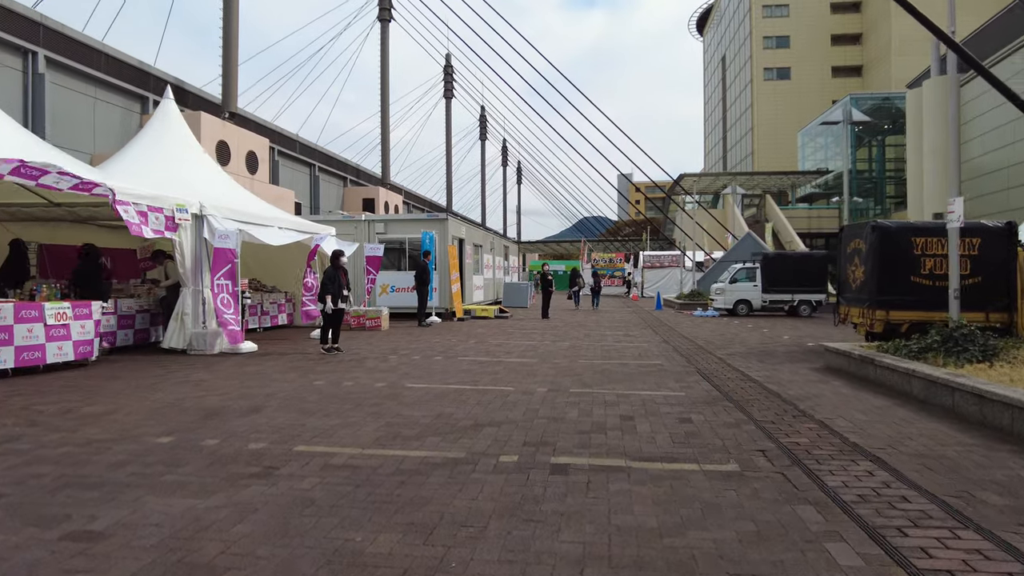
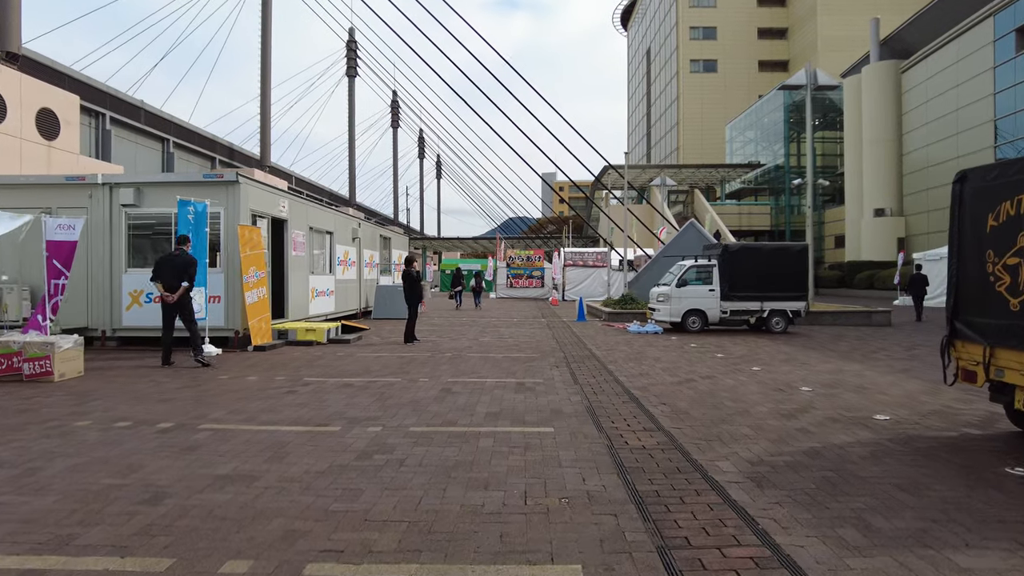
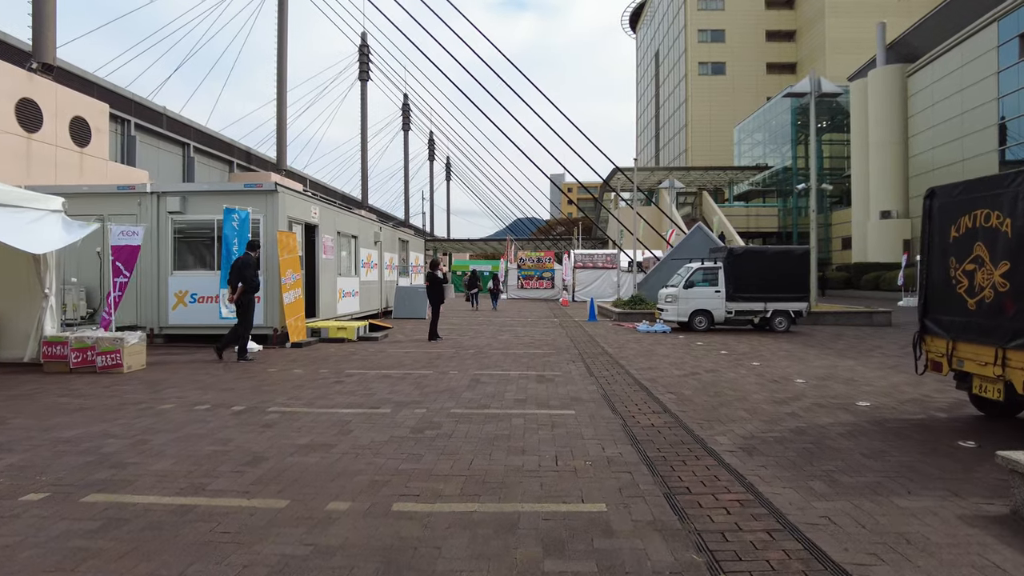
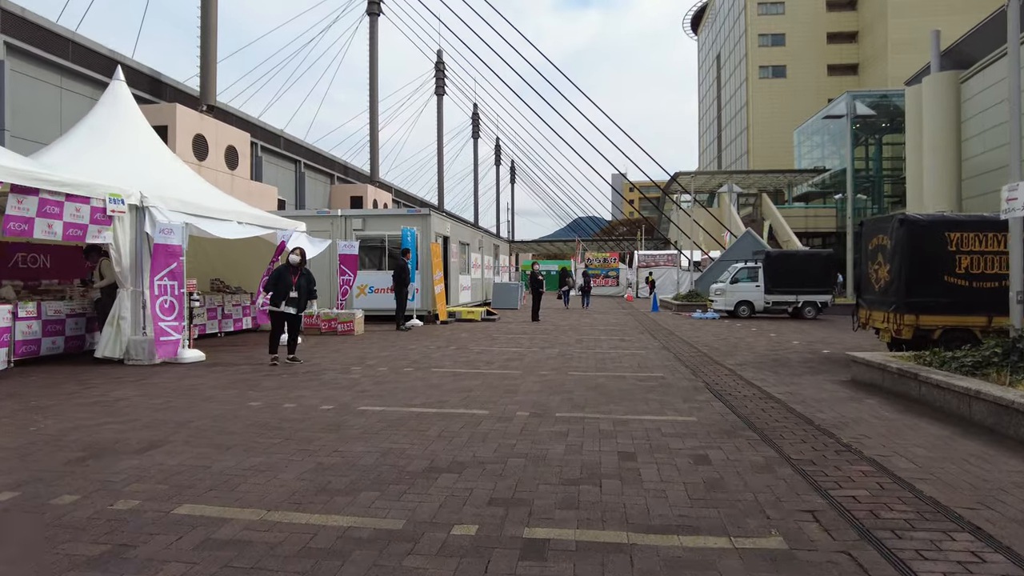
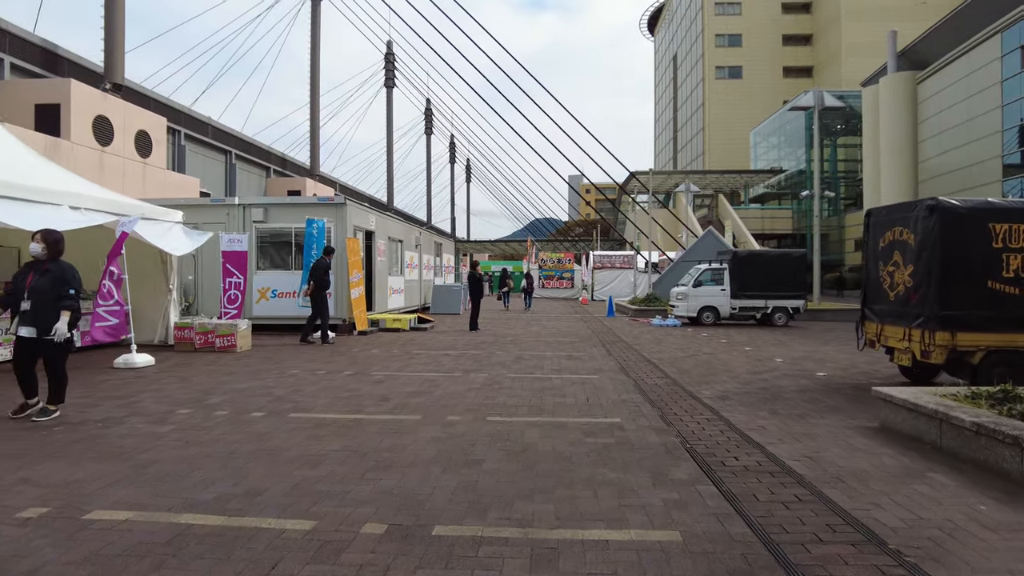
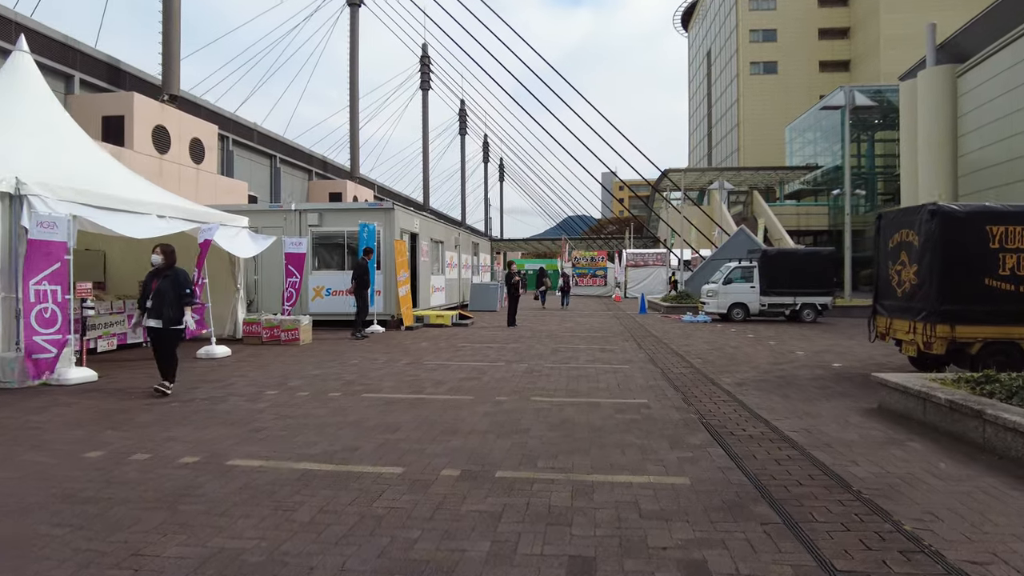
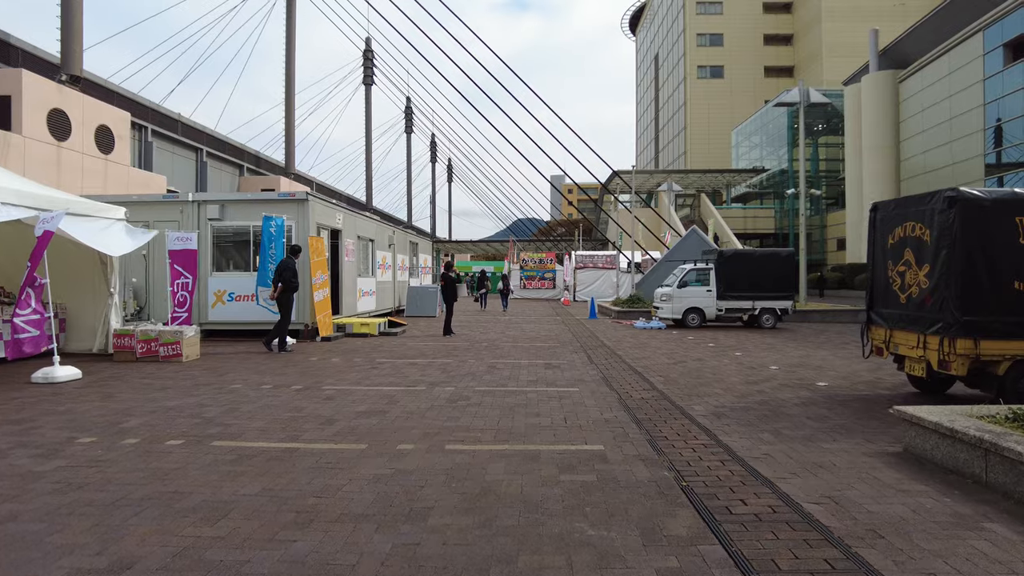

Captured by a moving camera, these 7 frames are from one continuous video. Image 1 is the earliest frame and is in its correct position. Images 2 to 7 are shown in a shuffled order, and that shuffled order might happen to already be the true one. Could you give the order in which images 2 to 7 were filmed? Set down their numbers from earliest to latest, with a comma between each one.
4, 6, 5, 7, 3, 2
